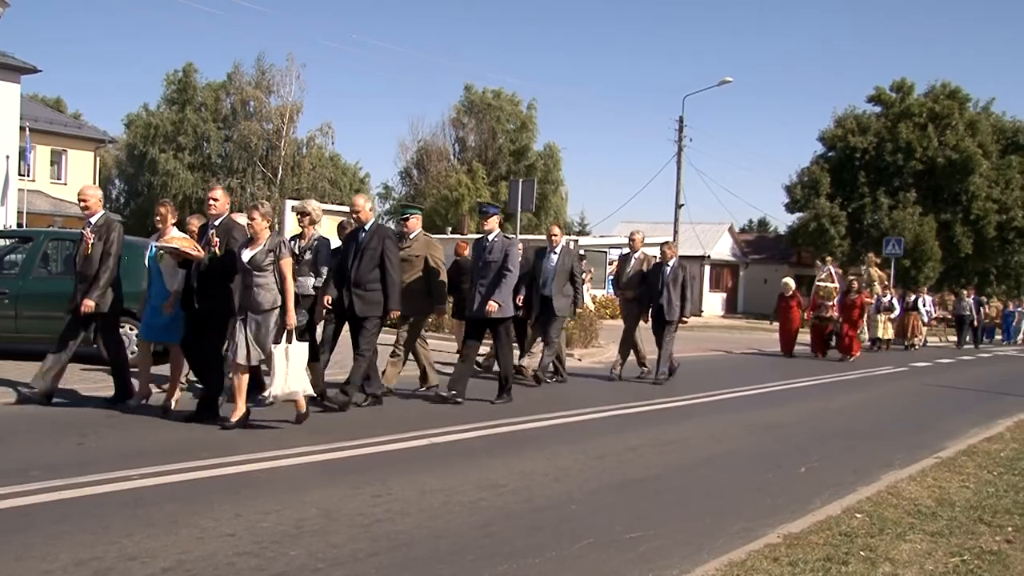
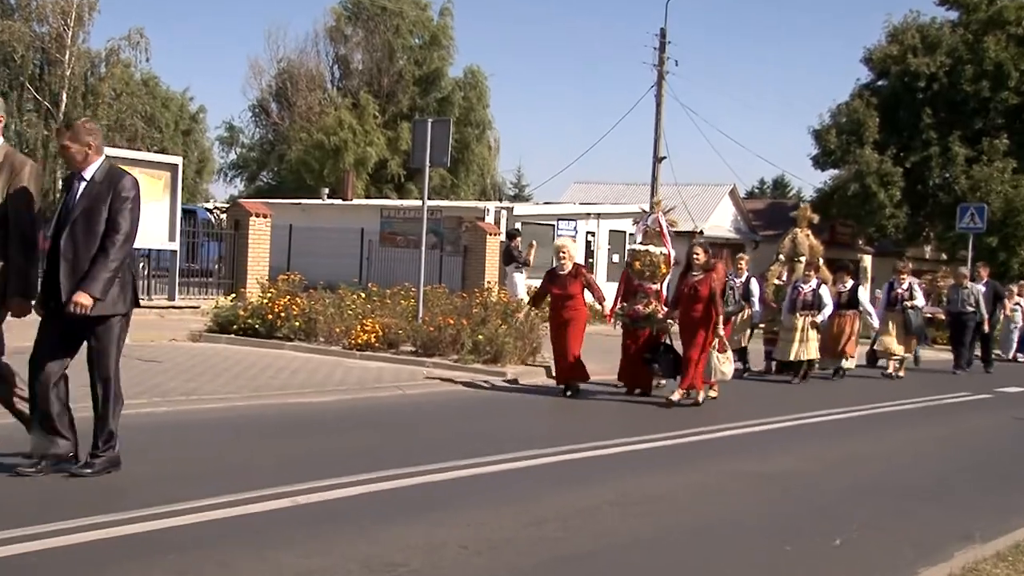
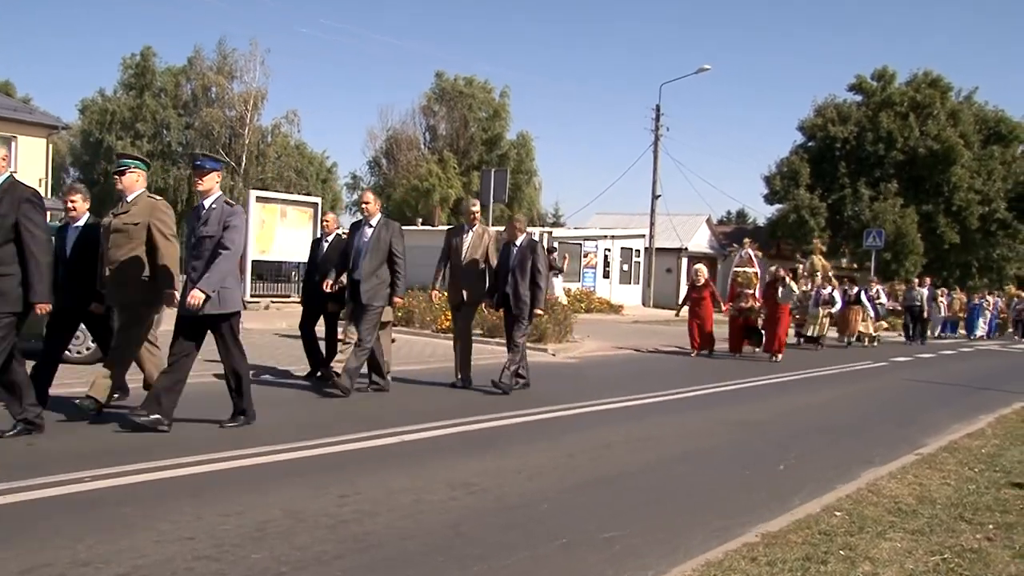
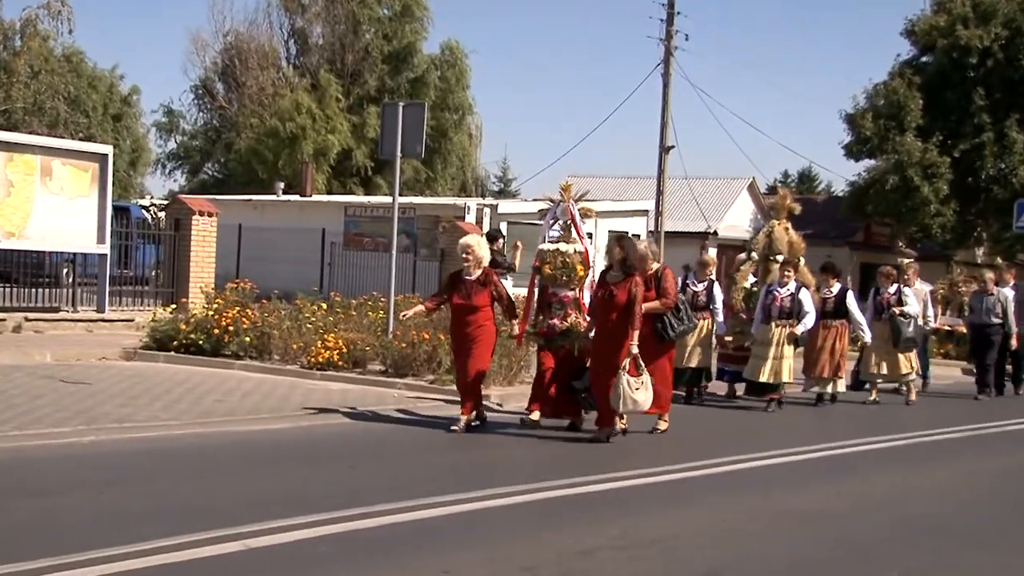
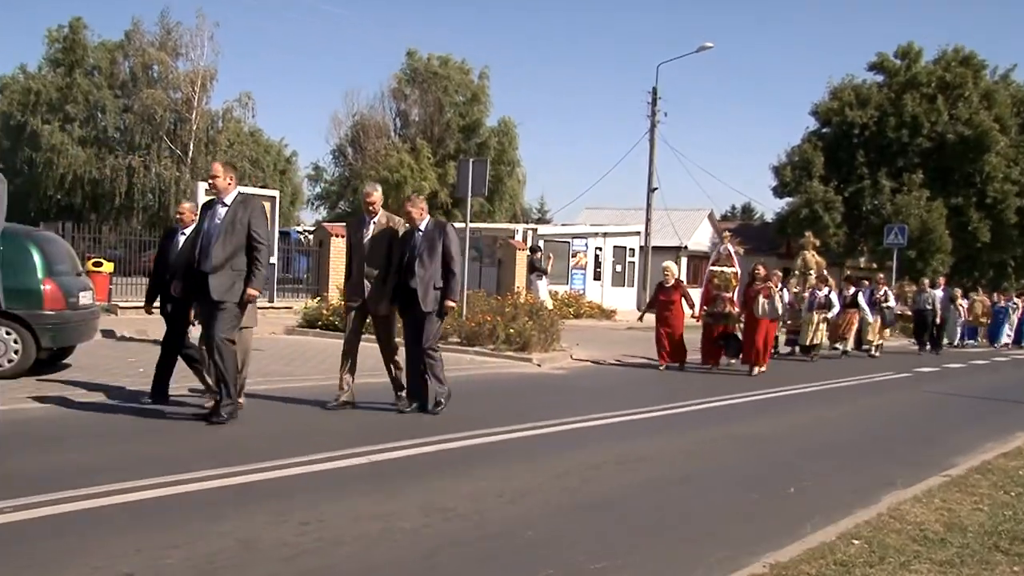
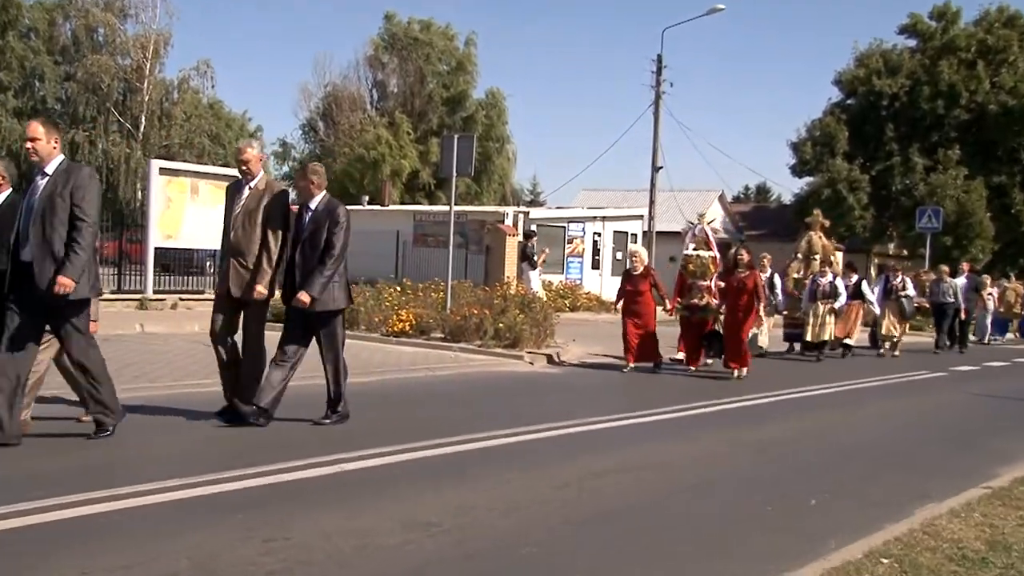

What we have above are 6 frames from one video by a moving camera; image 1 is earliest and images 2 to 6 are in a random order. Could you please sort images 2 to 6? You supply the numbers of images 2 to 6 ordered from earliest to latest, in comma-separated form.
3, 5, 6, 2, 4
